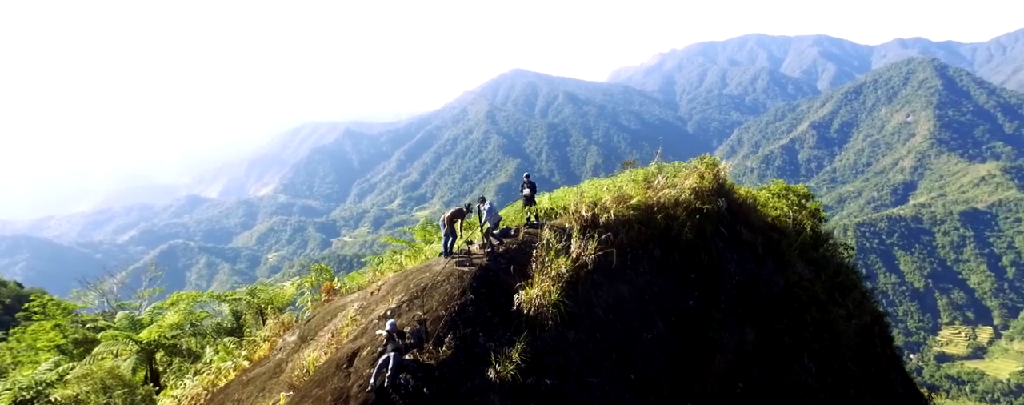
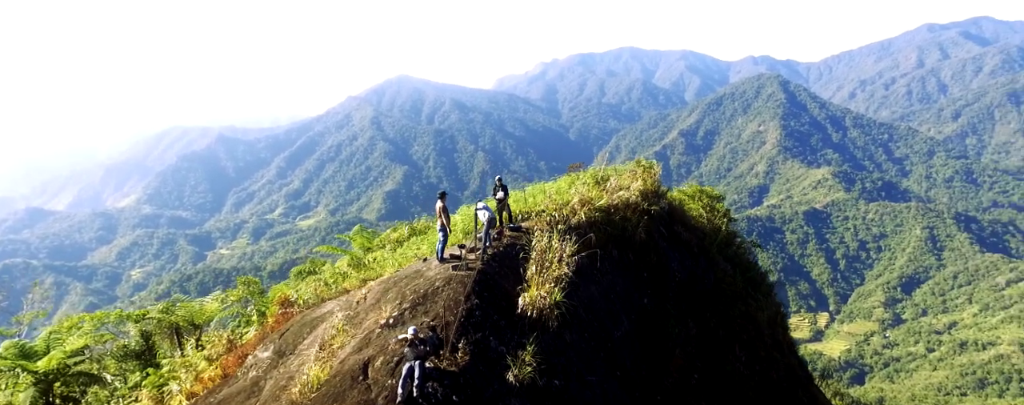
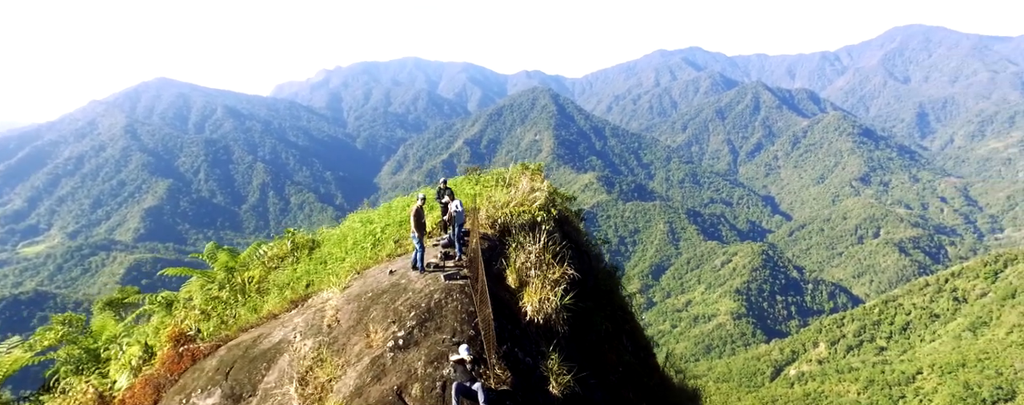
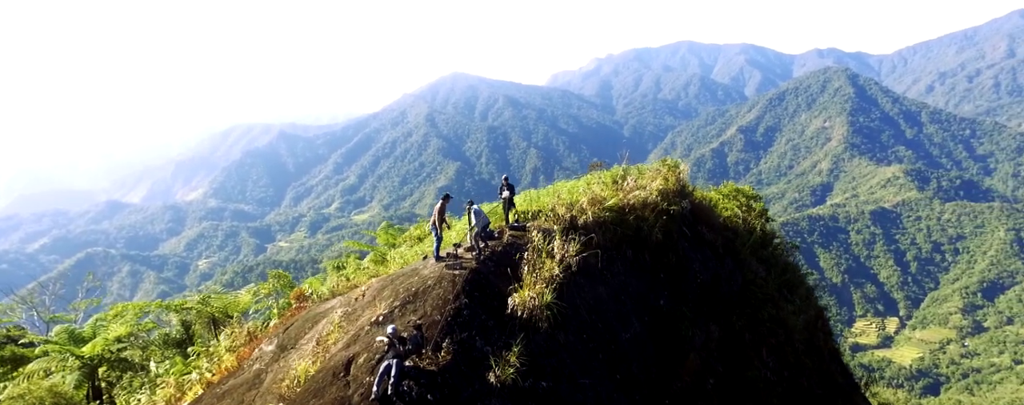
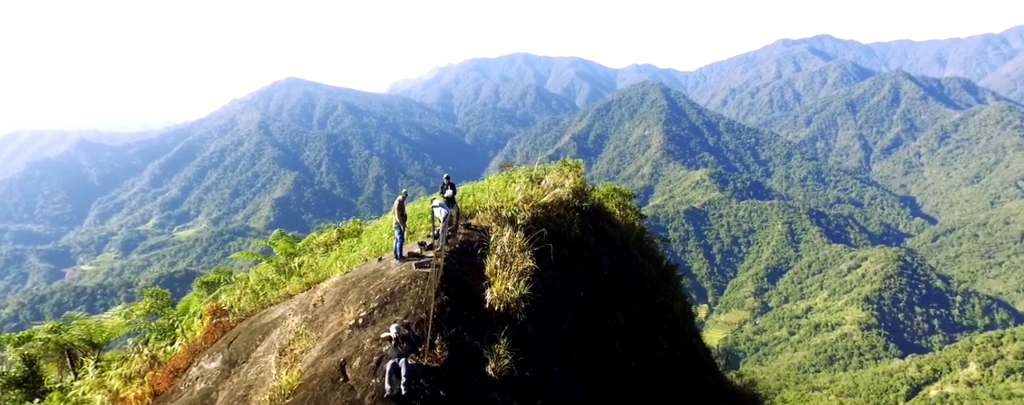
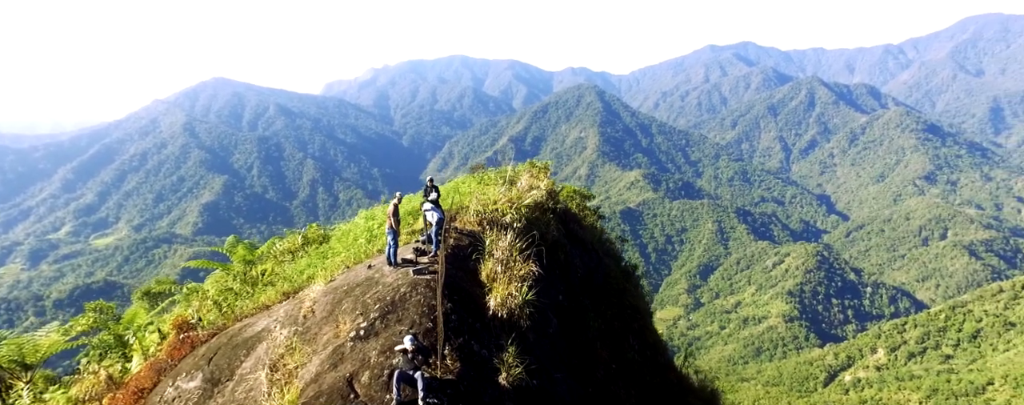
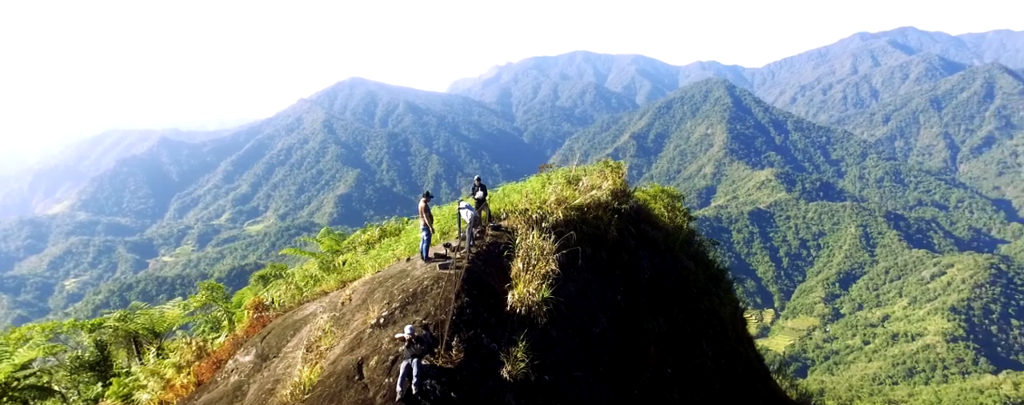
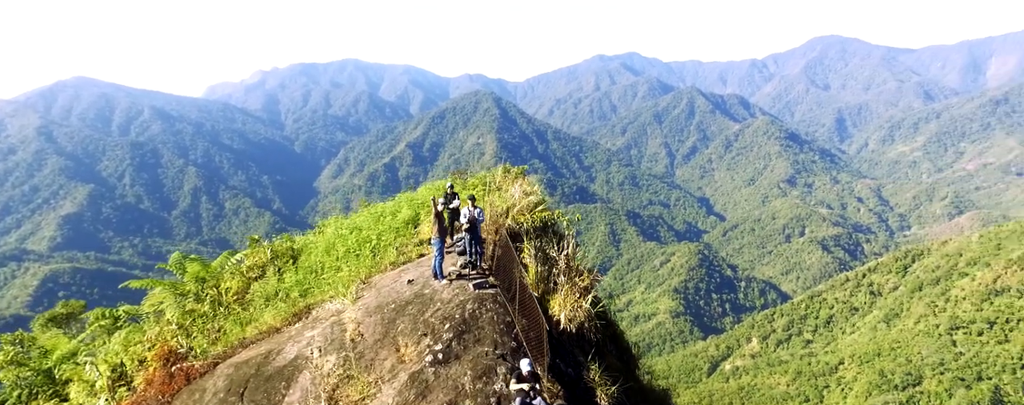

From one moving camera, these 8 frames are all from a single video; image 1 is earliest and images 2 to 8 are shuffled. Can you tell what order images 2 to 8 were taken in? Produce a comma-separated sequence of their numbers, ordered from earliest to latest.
4, 2, 7, 5, 6, 3, 8
